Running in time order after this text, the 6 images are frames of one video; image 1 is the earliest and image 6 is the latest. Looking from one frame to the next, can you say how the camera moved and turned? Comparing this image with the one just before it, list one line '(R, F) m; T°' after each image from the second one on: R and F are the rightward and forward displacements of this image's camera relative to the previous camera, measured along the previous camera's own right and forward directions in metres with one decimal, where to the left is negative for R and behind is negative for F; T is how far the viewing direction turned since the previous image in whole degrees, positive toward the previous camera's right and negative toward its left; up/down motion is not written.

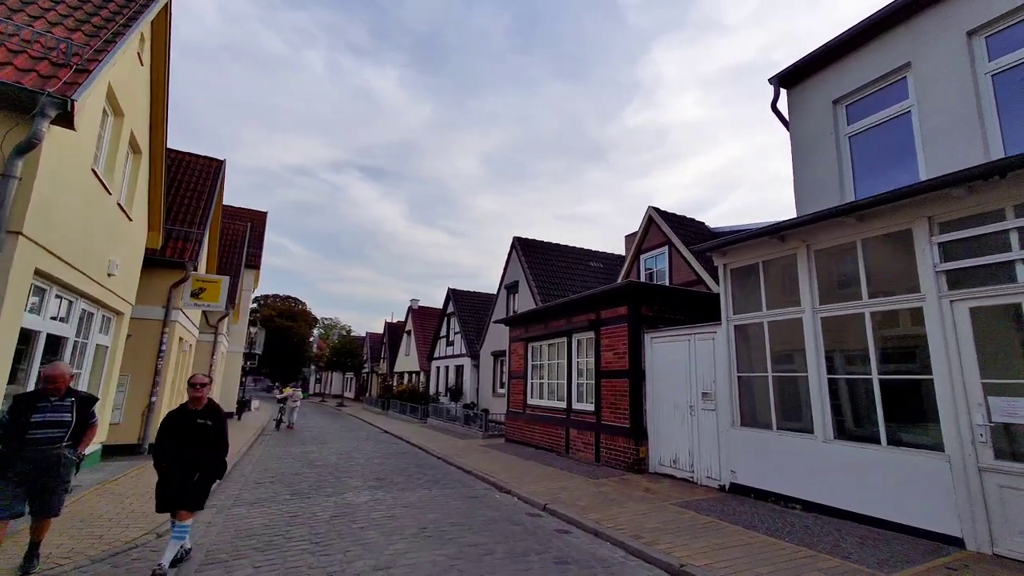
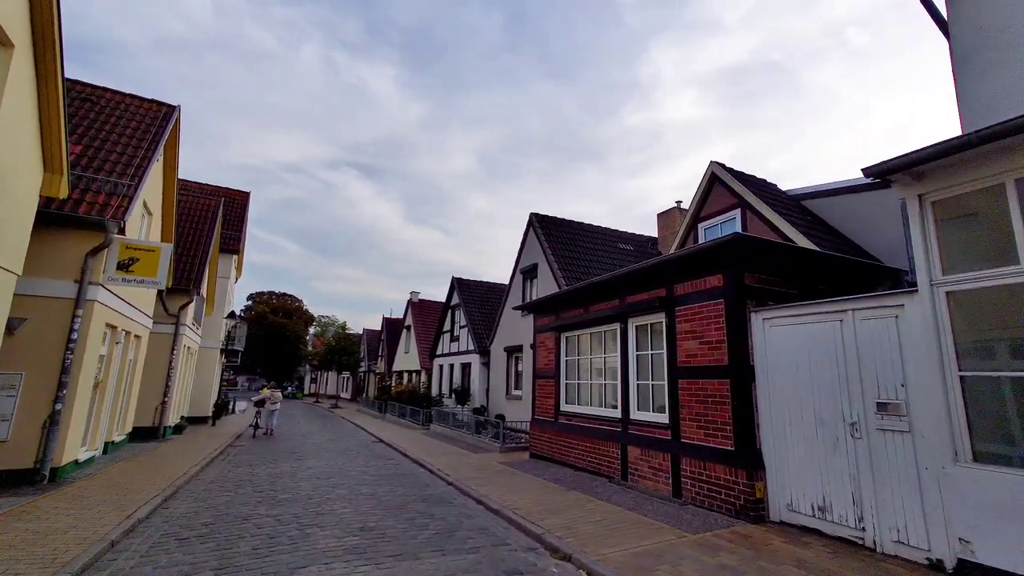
(-0.7, +2.8) m; 0°
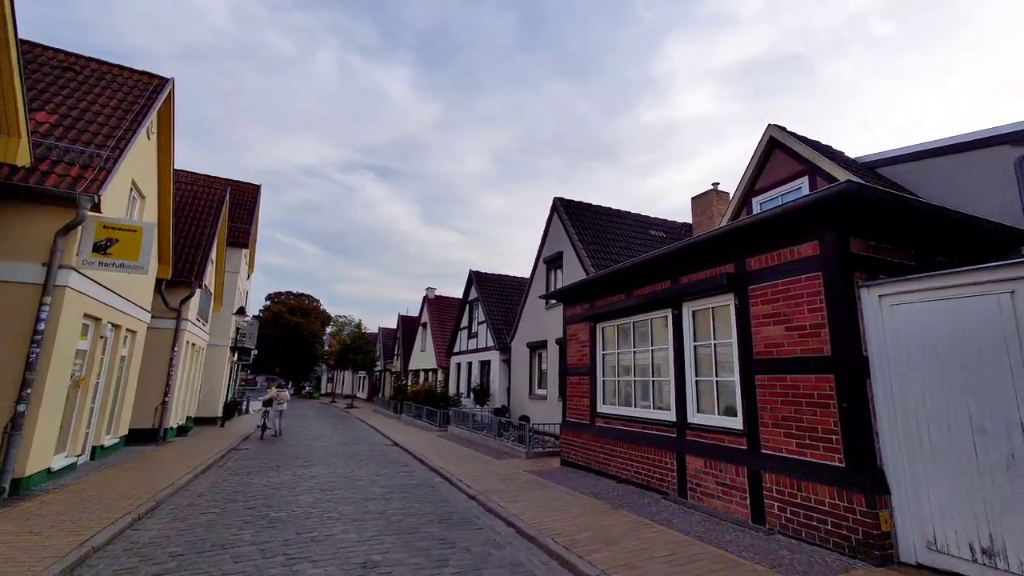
(-0.3, +1.3) m; -2°
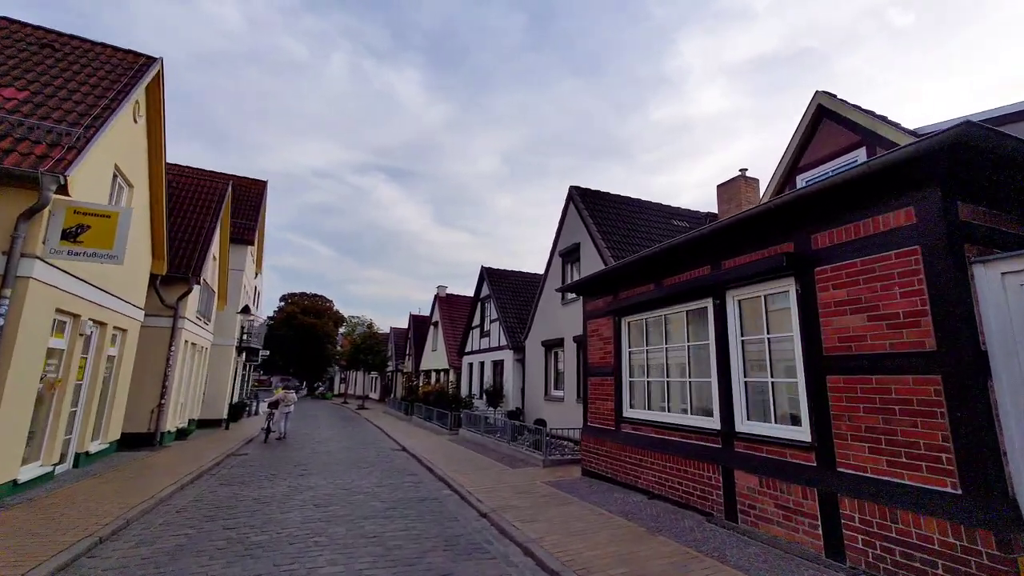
(0.0, +0.9) m; -2°
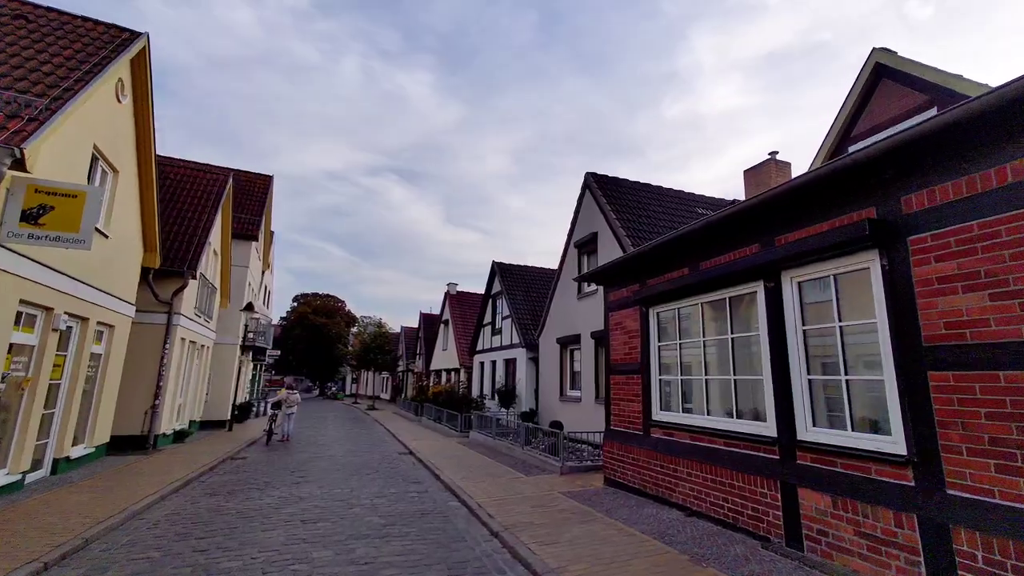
(0.0, +0.9) m; -2°
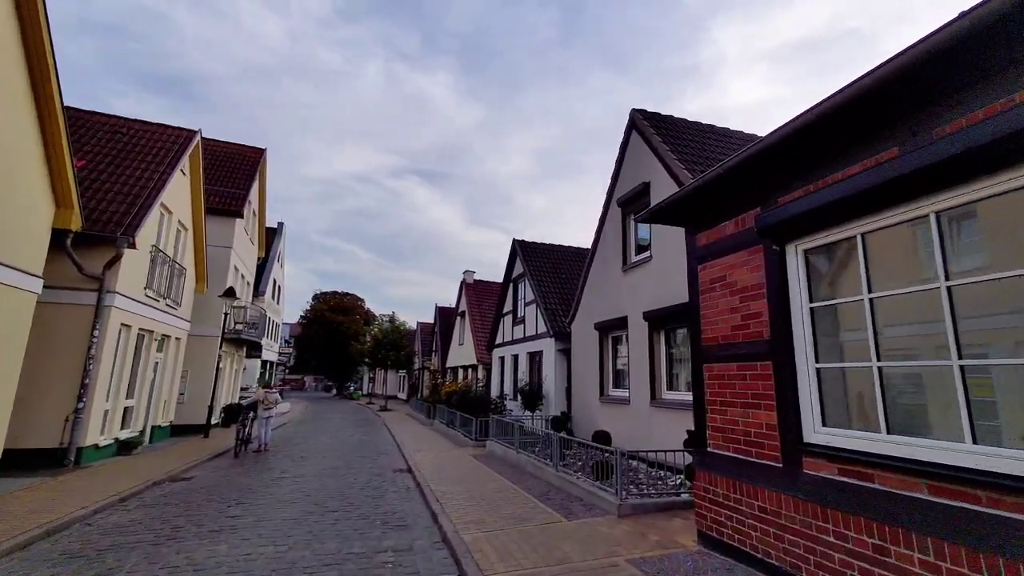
(-0.1, +3.1) m; -3°
